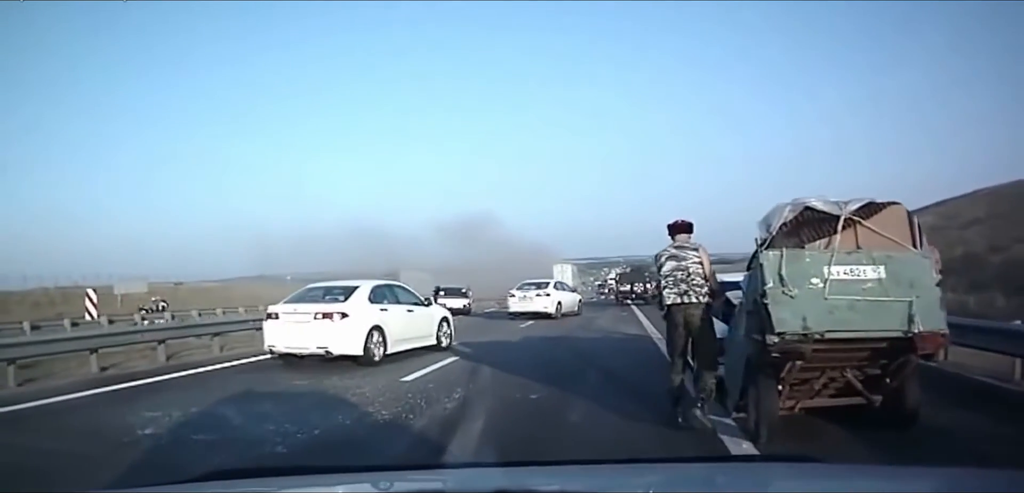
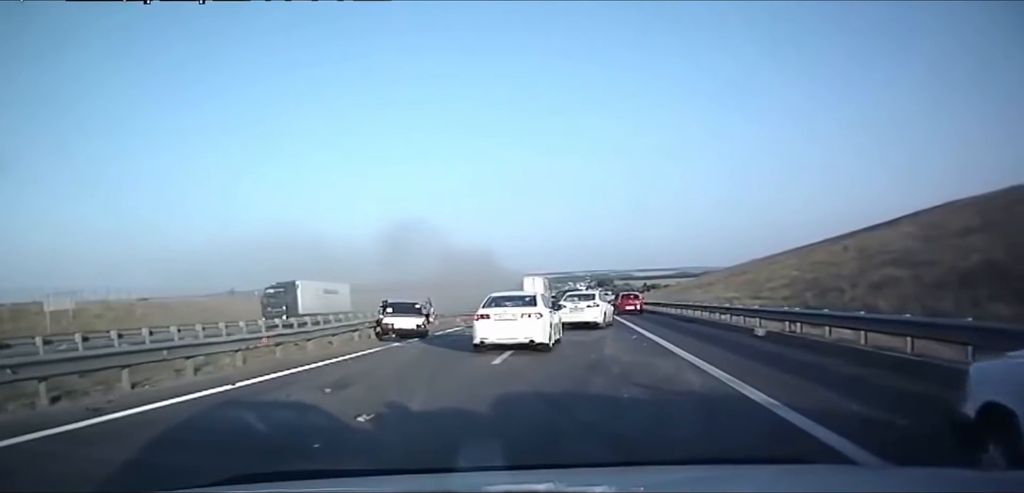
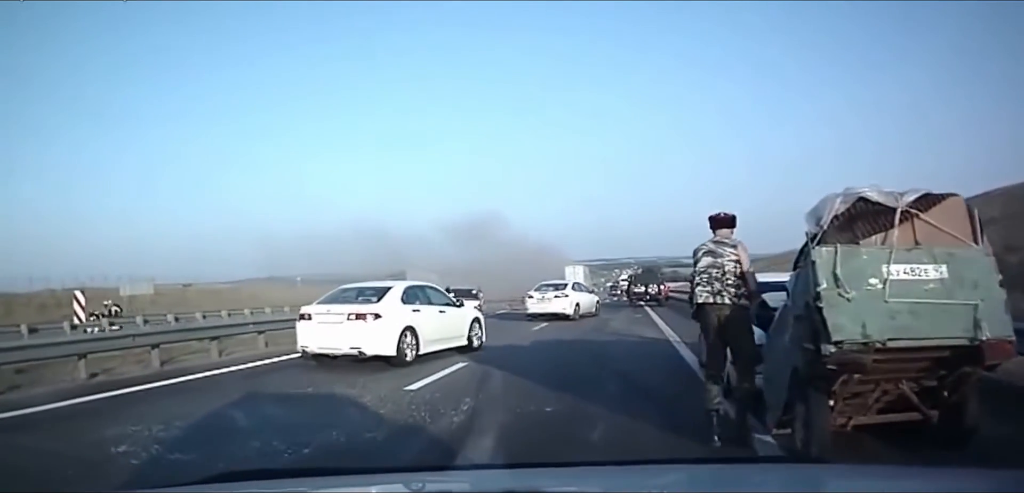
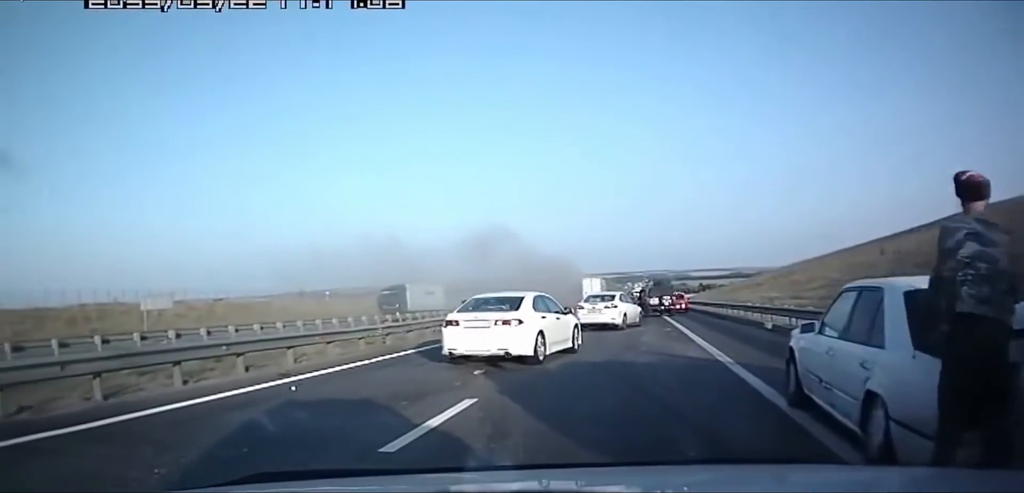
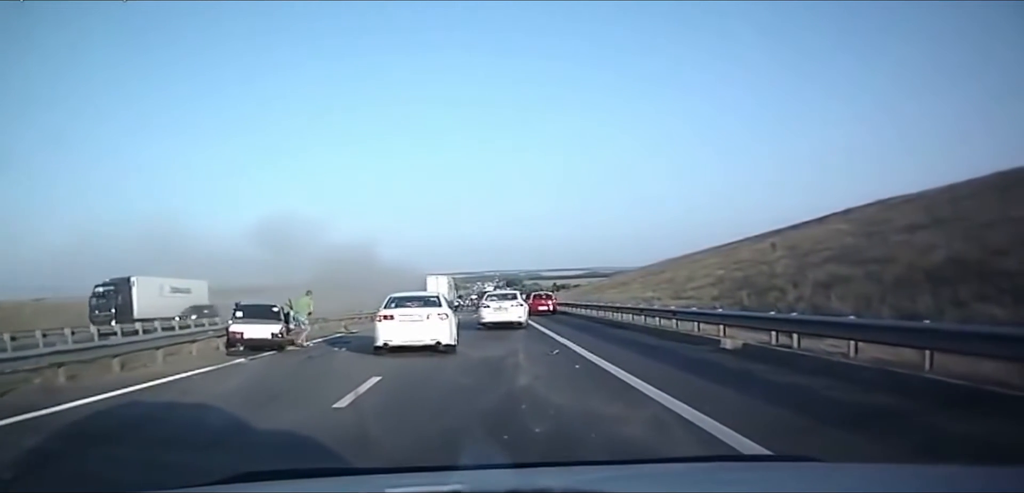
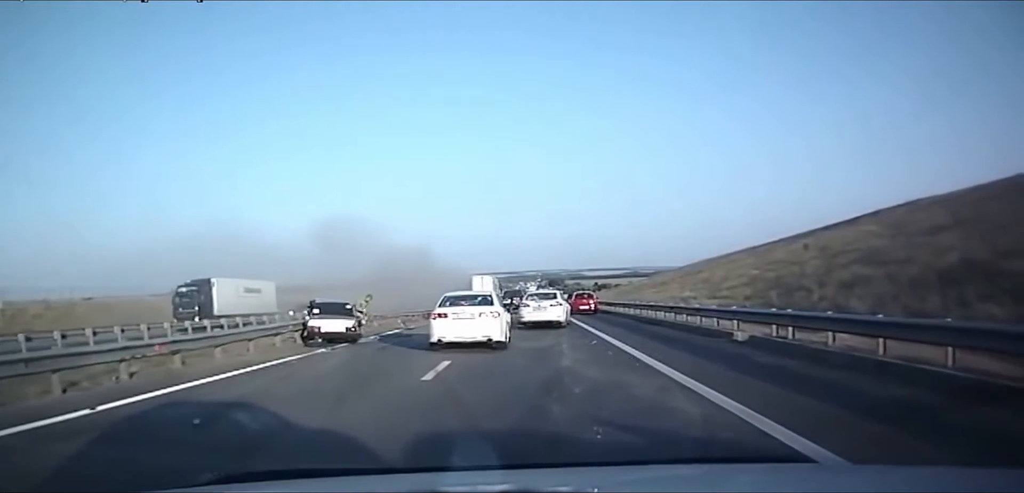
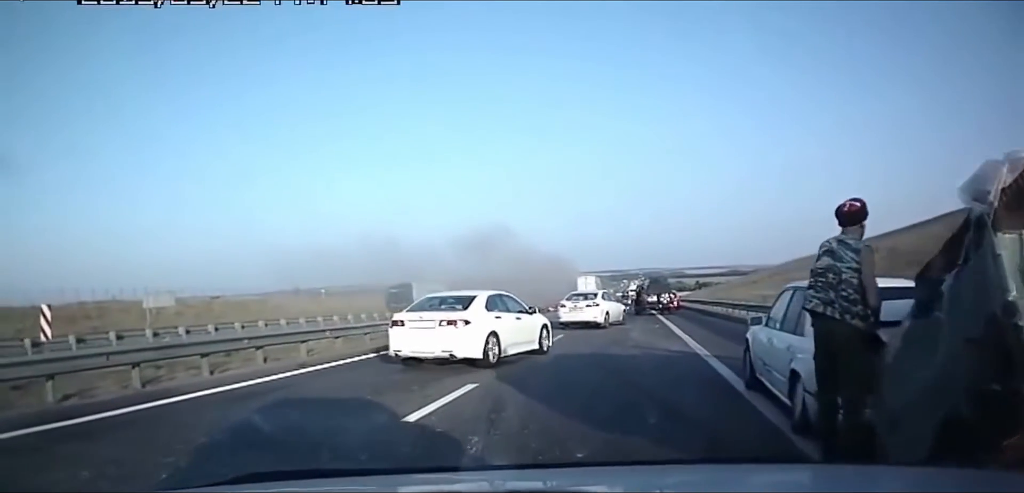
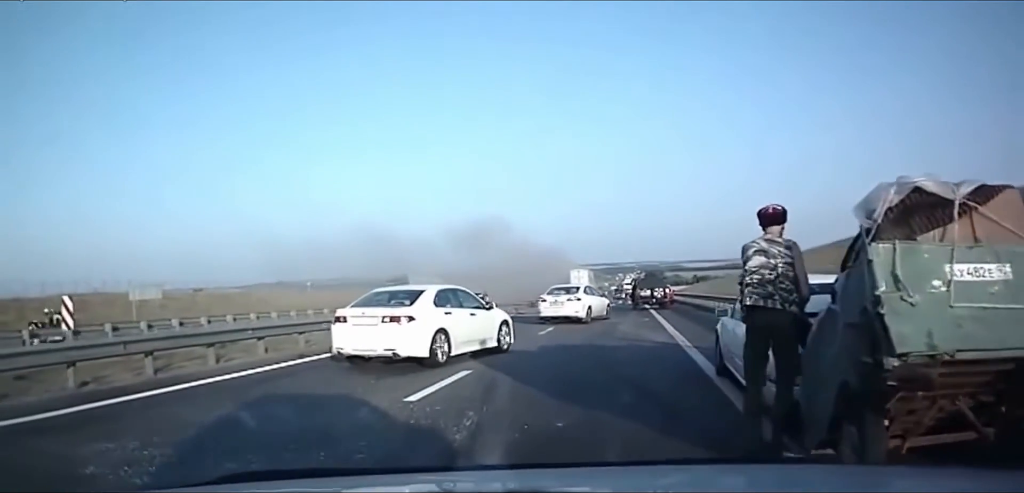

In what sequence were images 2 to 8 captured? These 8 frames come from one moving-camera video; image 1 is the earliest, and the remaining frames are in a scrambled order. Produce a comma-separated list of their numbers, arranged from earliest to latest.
3, 8, 7, 4, 2, 6, 5
